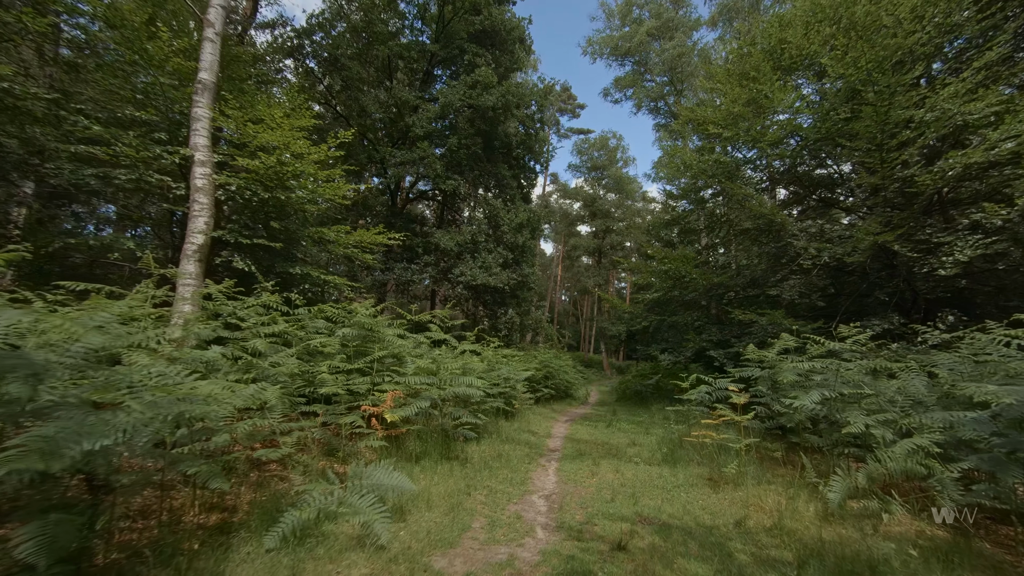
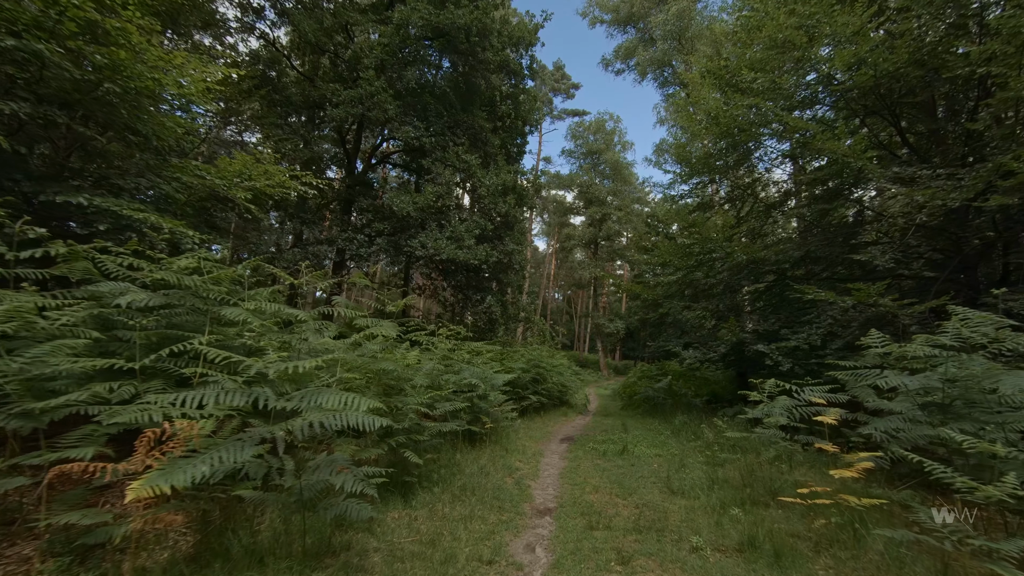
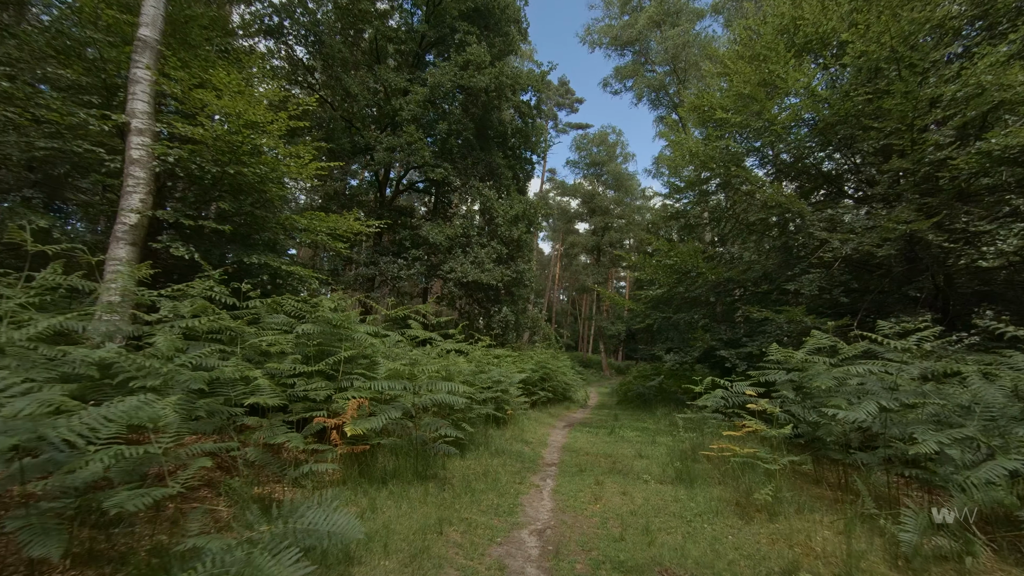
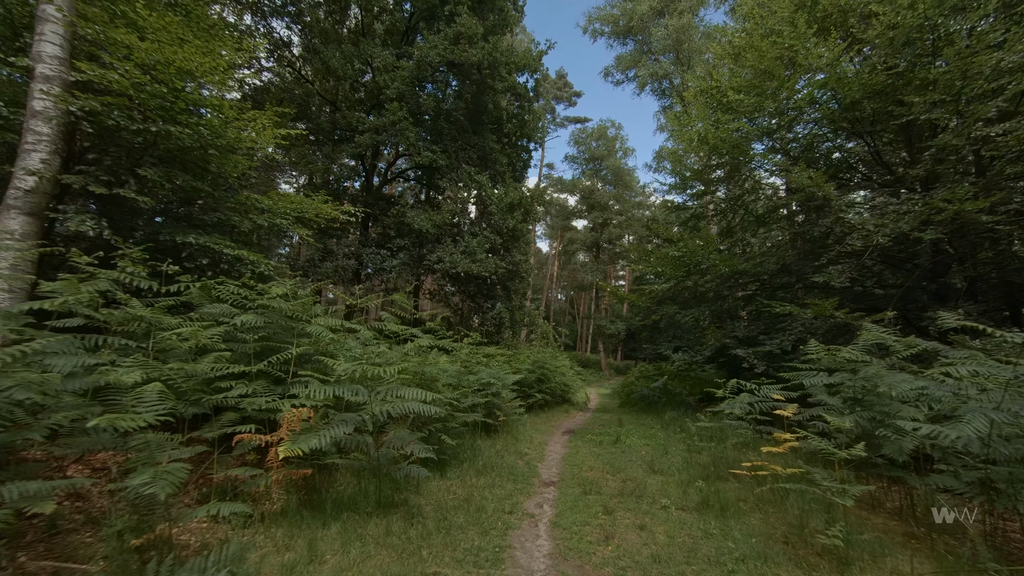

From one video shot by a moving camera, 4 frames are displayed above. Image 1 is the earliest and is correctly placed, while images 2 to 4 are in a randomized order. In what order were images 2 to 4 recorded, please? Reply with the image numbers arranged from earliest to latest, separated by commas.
3, 4, 2
